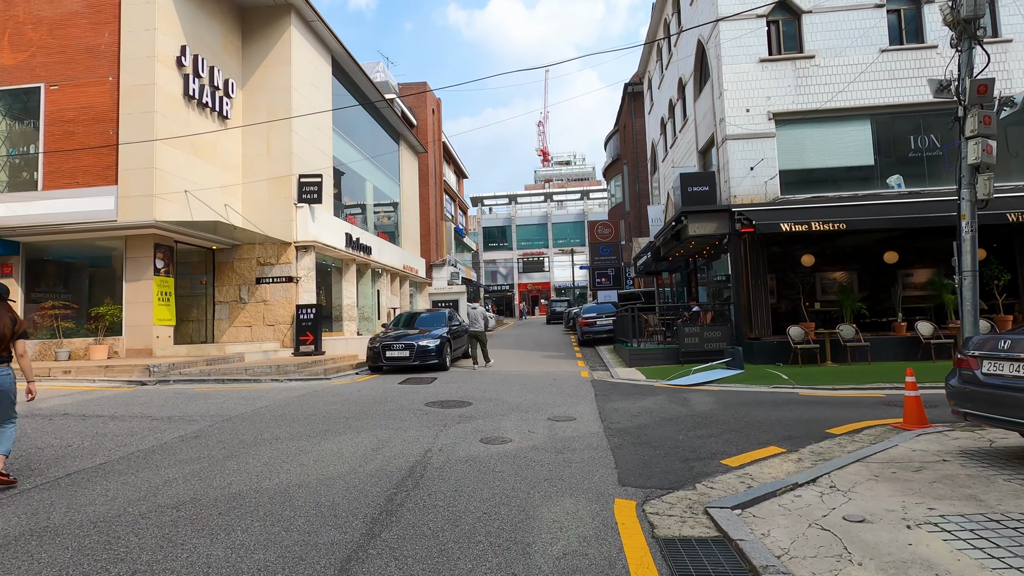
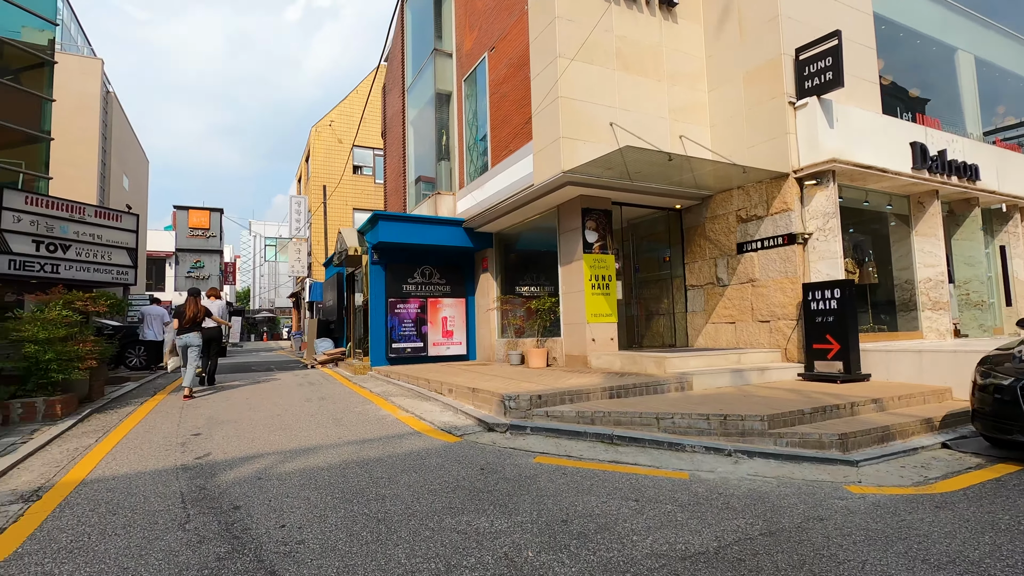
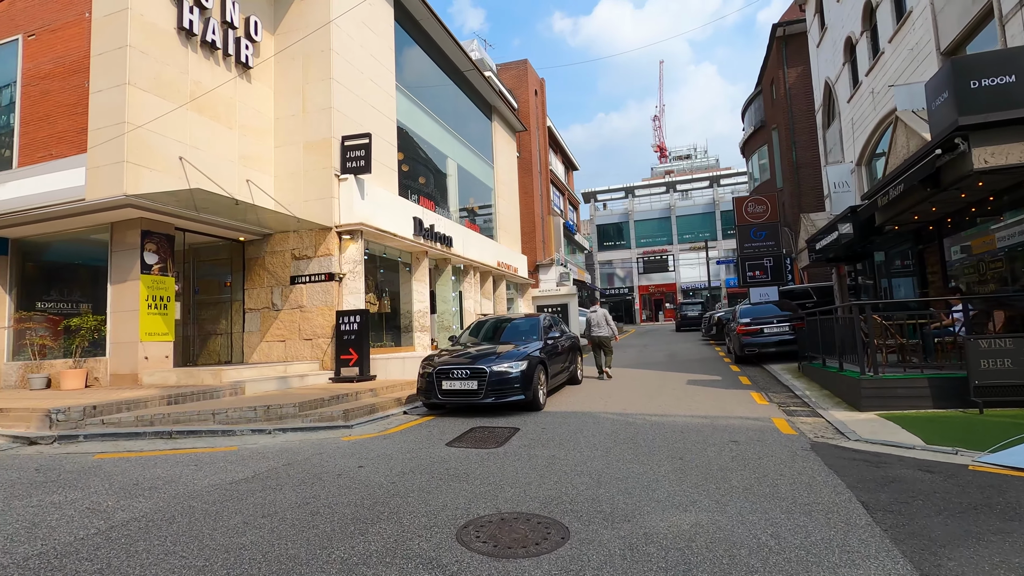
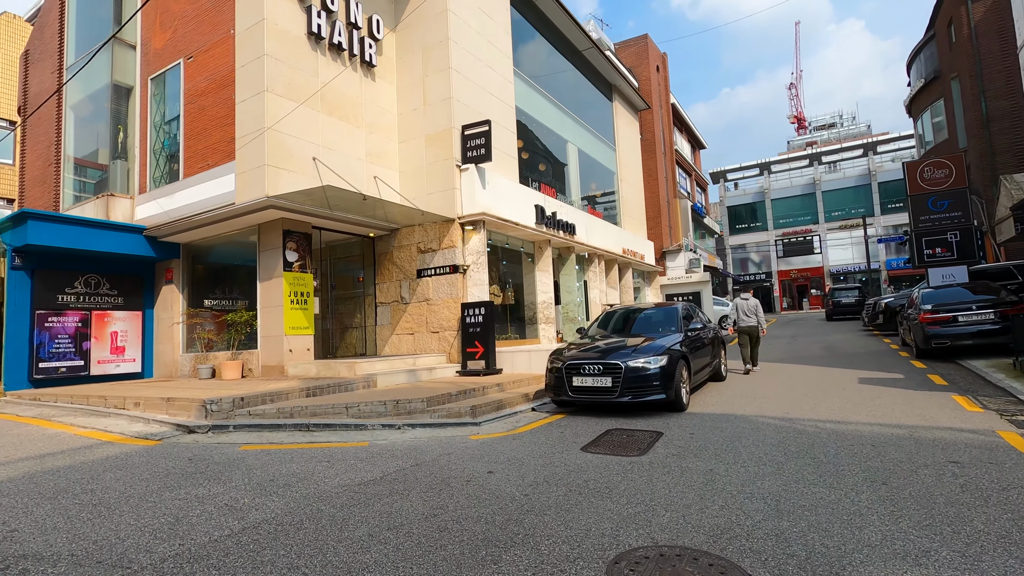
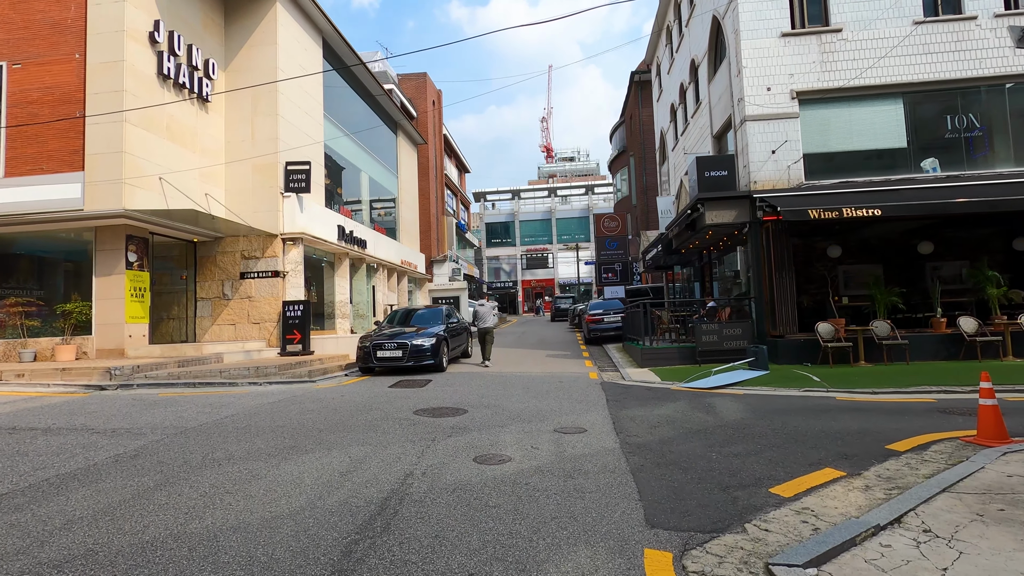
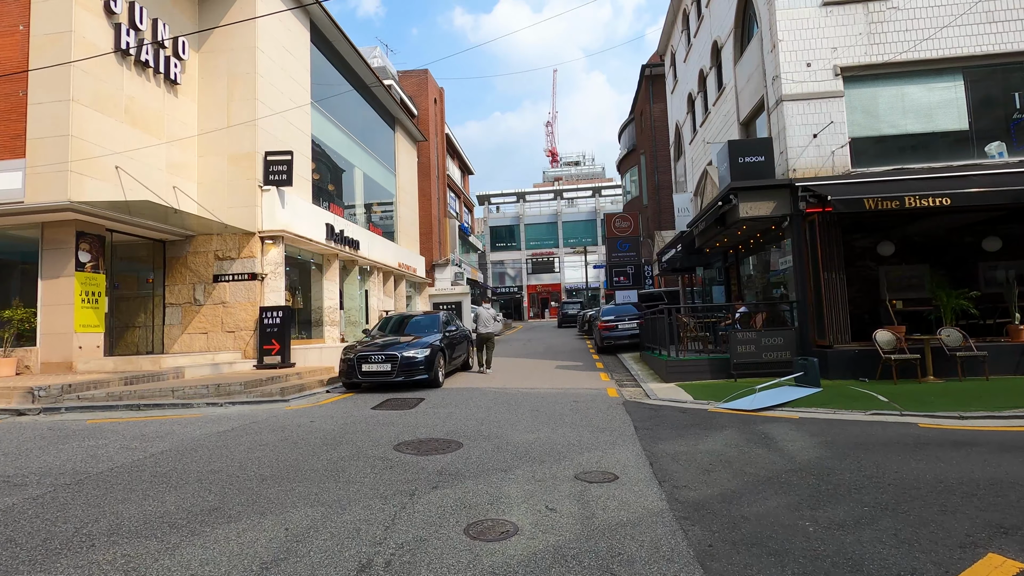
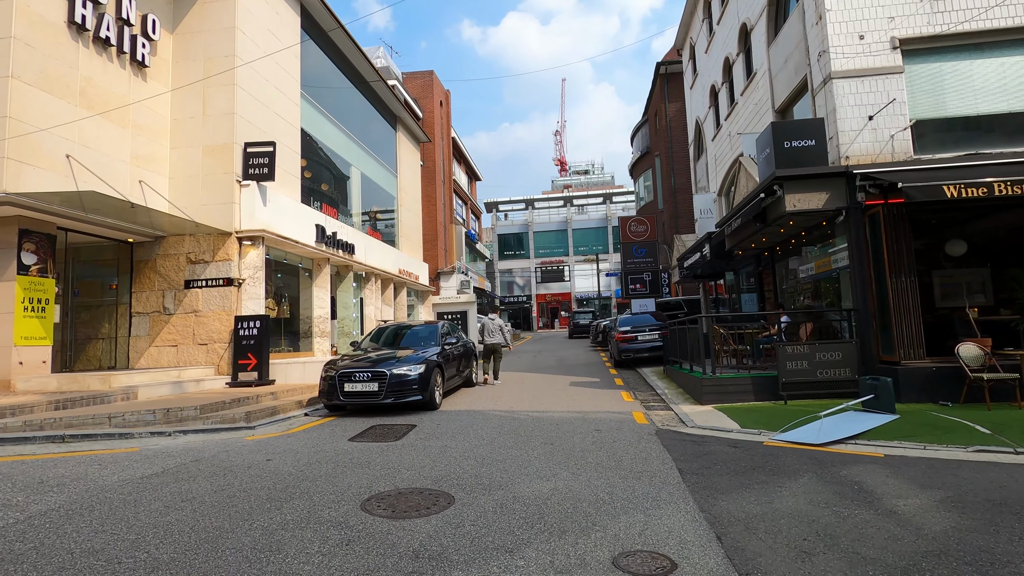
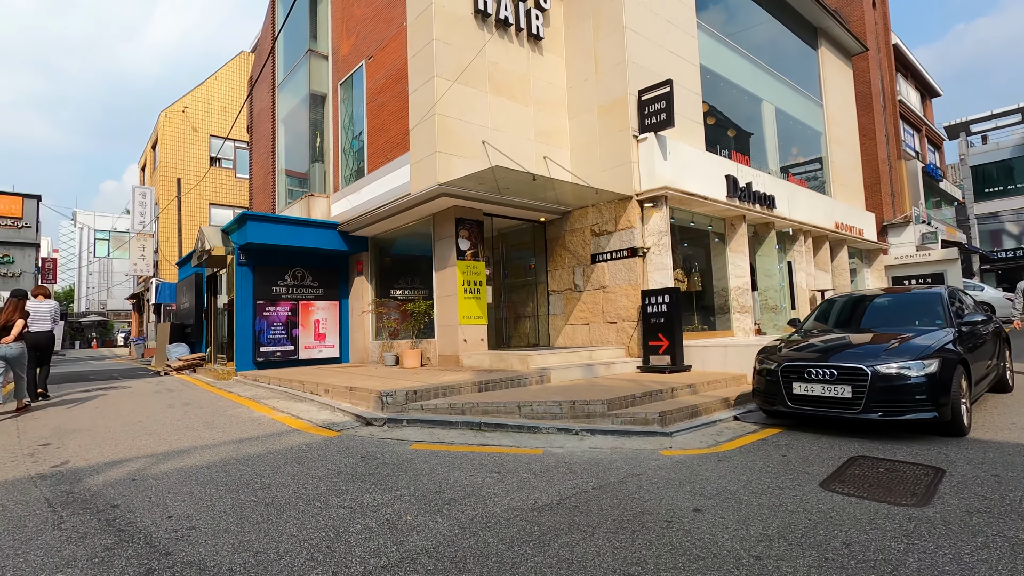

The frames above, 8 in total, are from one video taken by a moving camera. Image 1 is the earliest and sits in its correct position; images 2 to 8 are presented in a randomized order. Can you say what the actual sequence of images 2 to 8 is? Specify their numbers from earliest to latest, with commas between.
5, 6, 7, 3, 4, 8, 2
